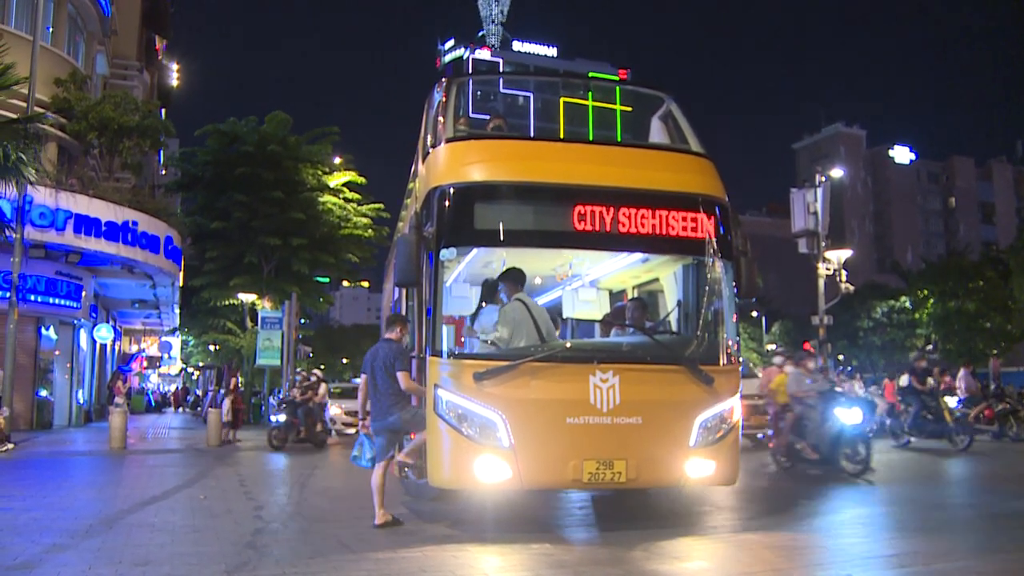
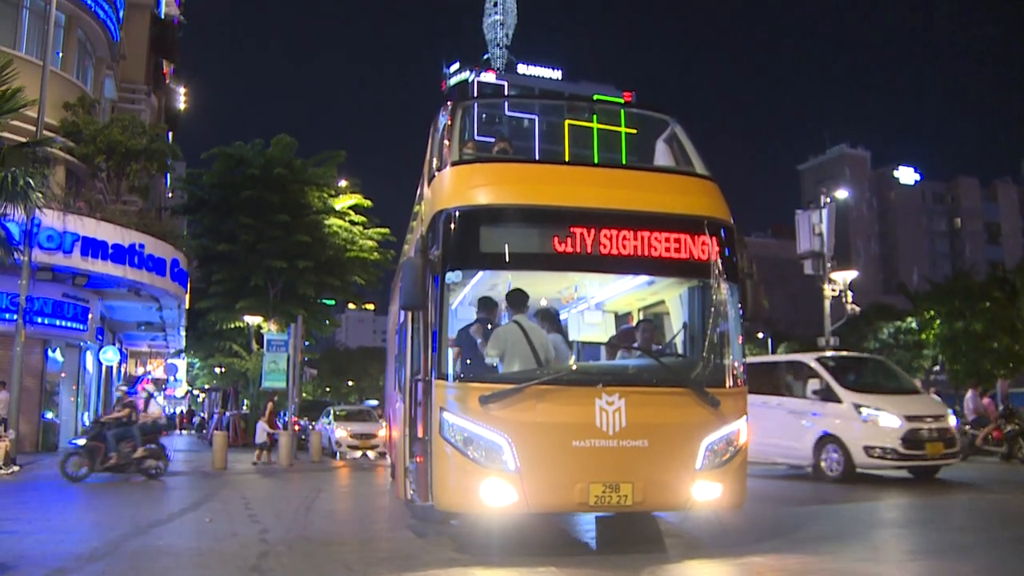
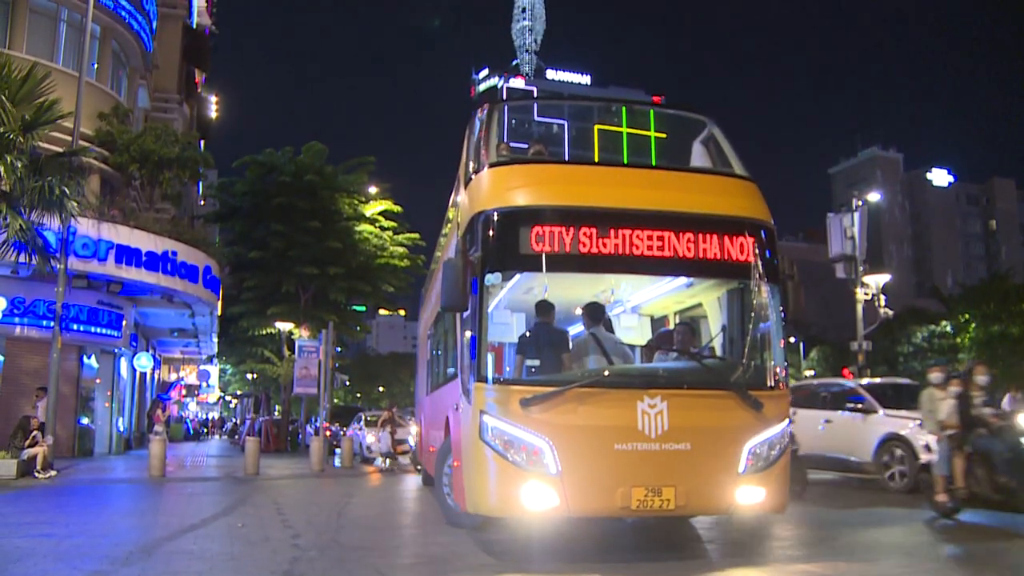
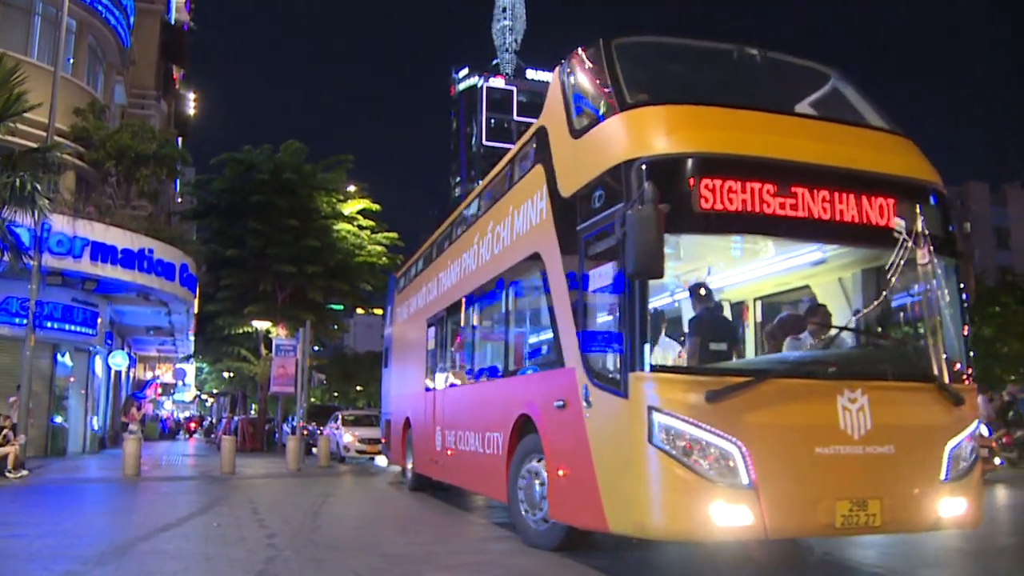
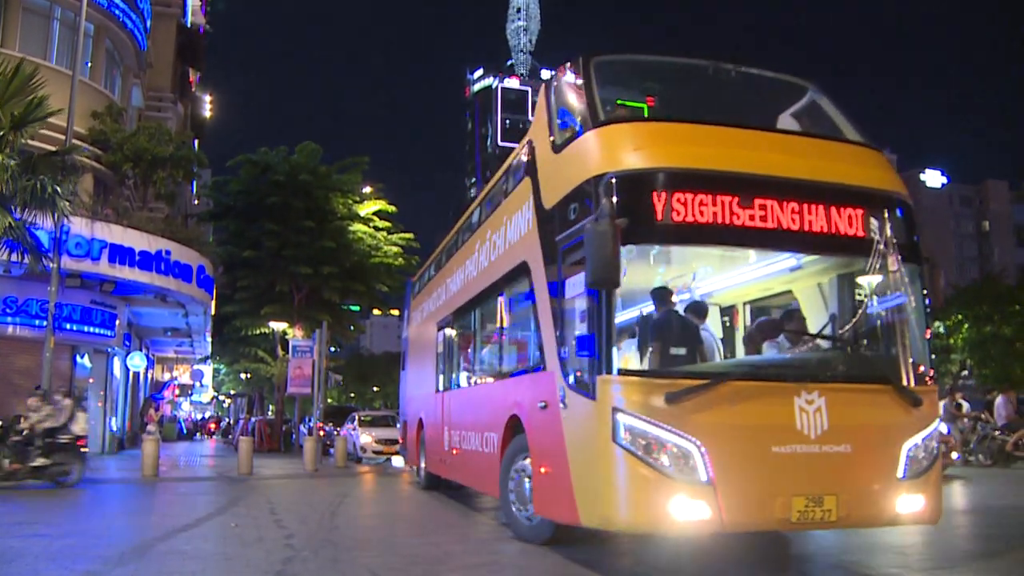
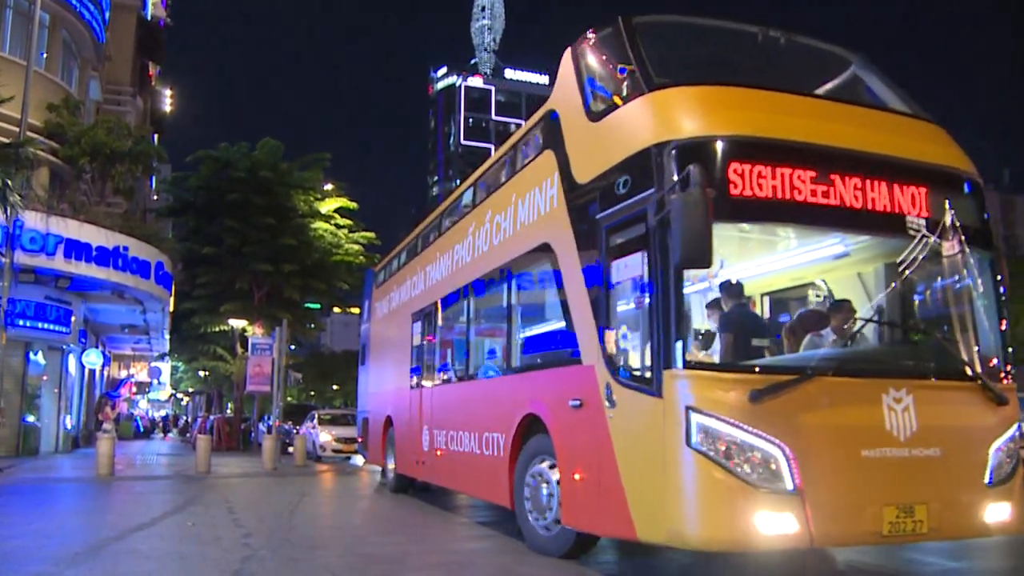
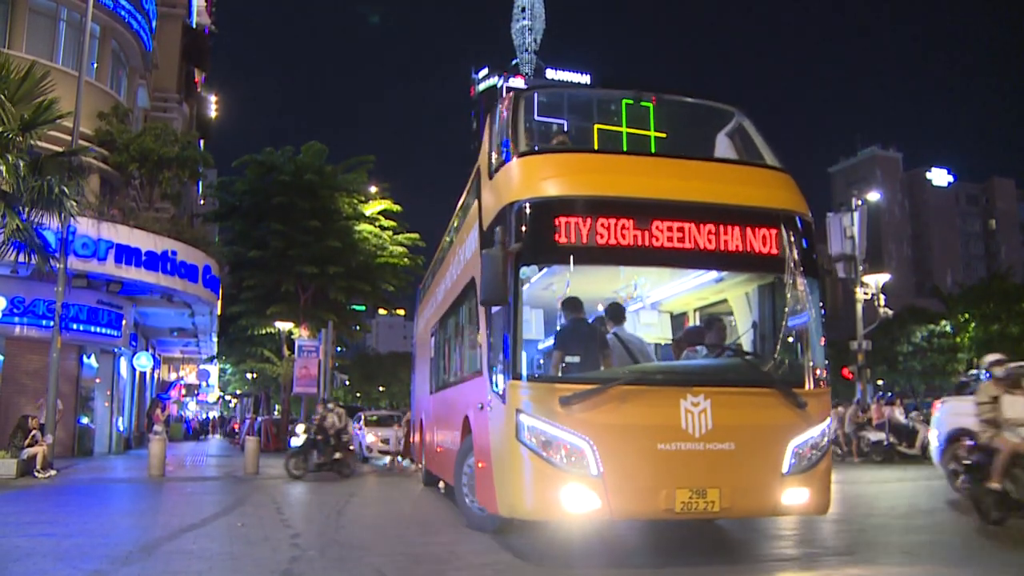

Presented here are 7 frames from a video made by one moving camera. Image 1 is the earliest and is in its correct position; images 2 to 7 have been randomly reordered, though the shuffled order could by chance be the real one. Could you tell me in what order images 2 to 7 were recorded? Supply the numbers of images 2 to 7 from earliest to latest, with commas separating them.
2, 3, 7, 5, 4, 6
